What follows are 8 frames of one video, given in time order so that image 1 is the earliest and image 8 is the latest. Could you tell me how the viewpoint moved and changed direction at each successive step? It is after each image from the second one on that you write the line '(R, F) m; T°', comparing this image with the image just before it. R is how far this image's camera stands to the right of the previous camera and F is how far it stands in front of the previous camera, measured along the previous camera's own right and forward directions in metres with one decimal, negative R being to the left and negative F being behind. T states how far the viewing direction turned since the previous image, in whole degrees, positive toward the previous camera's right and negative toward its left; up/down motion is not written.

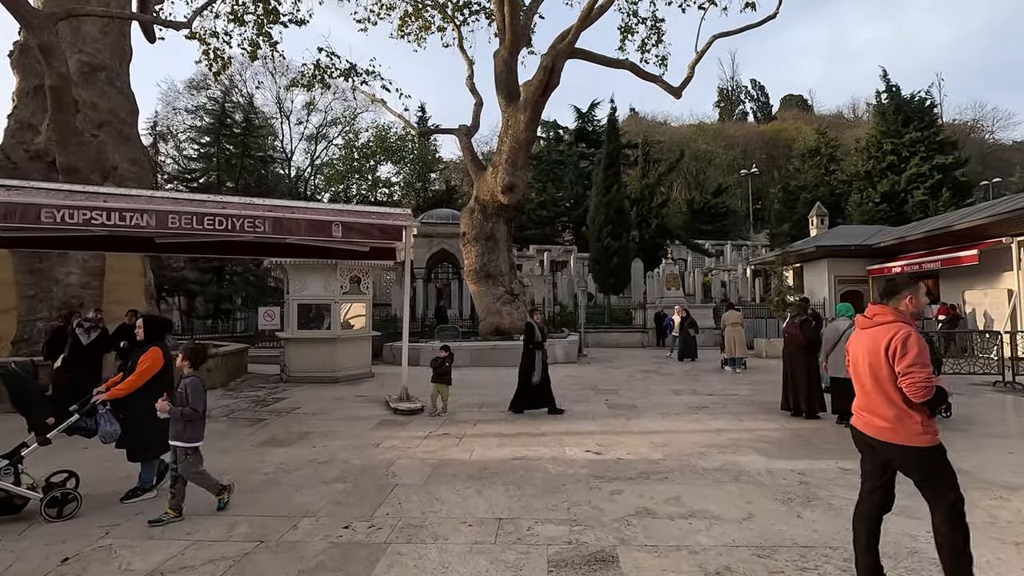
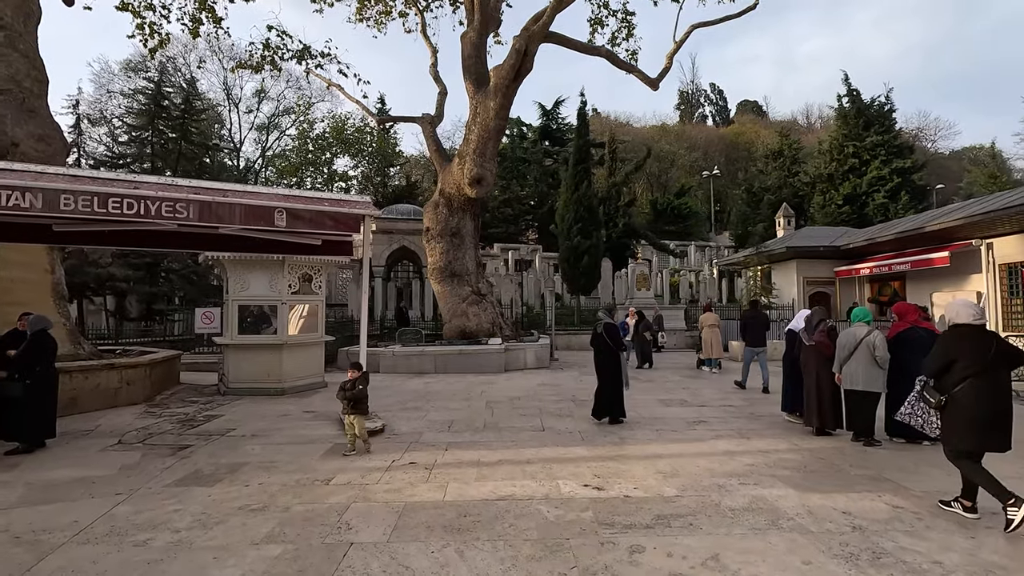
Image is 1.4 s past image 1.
(-0.2, +1.0) m; +4°
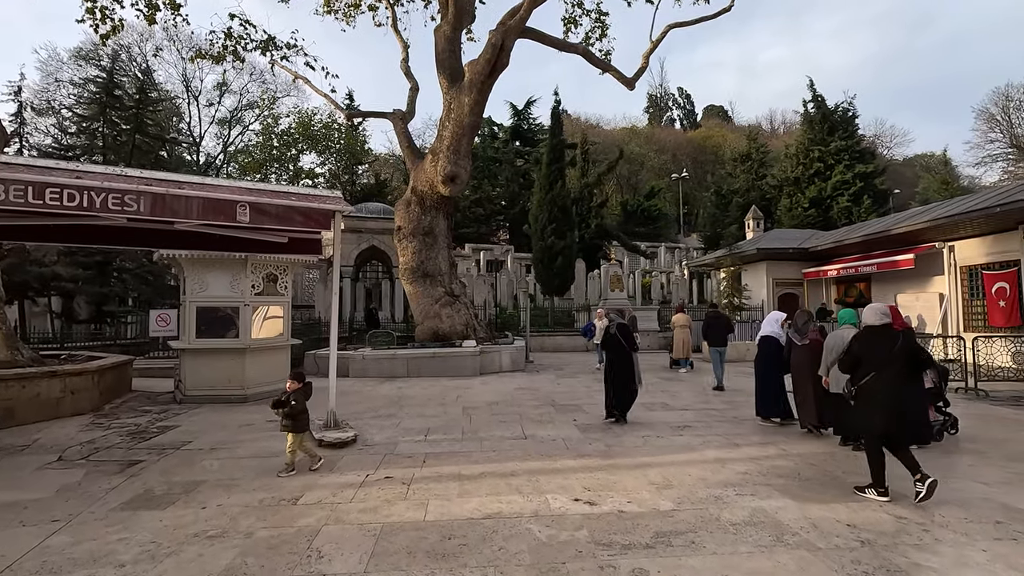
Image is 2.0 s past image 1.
(-0.1, +0.3) m; +3°
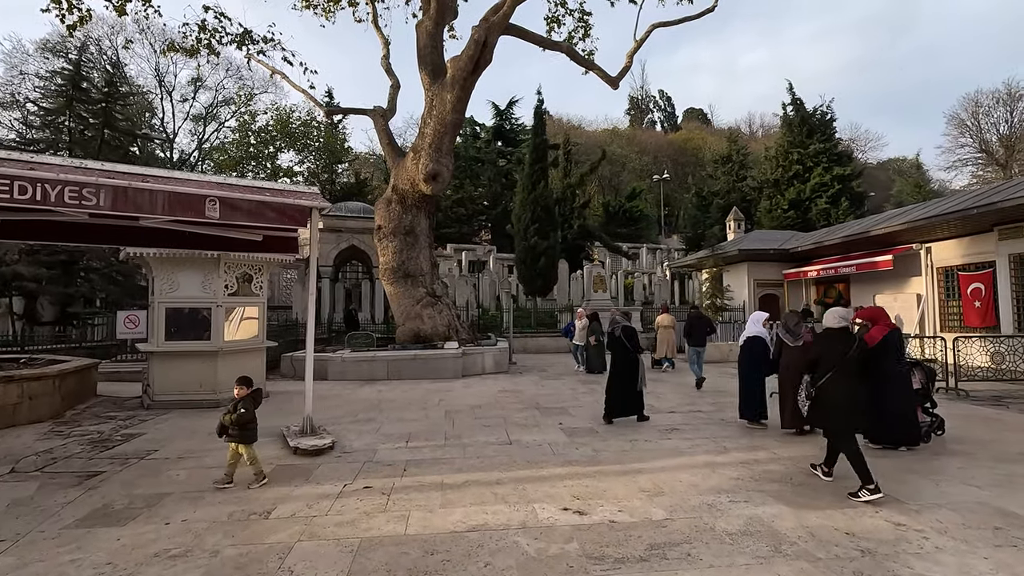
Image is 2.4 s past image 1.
(0.0, +0.2) m; +2°
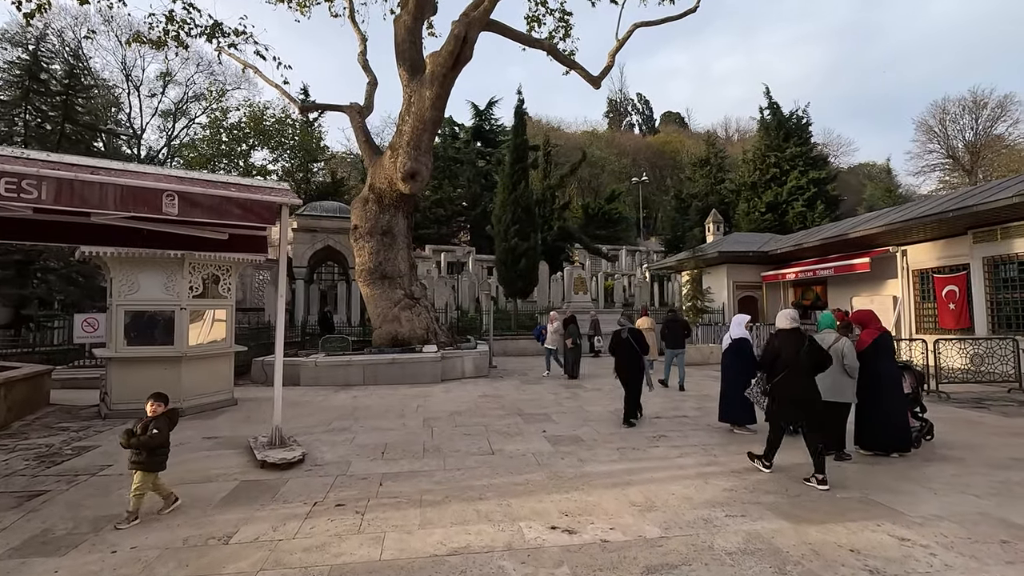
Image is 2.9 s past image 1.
(0.0, +0.3) m; +2°
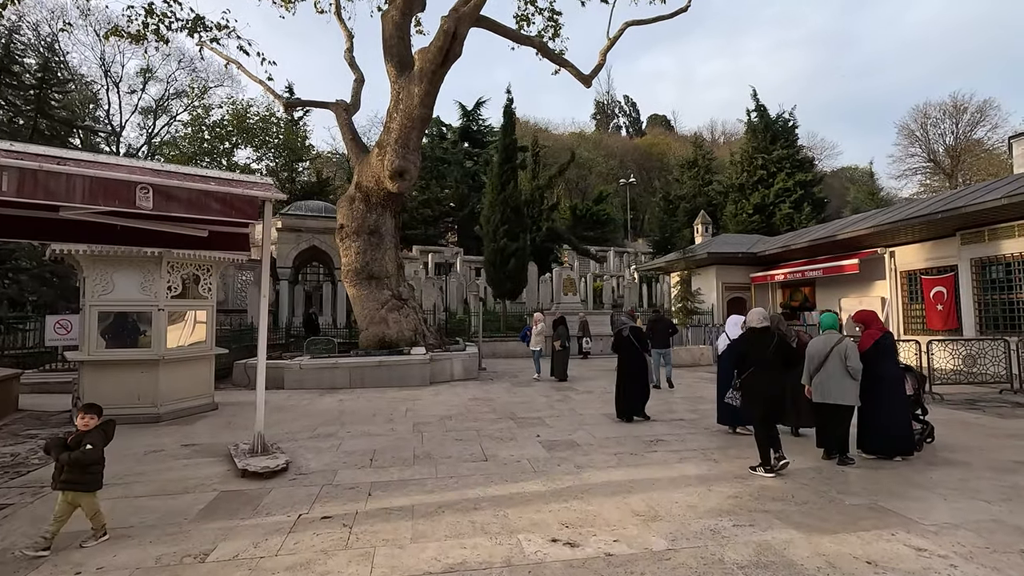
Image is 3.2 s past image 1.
(-0.1, +0.2) m; +1°
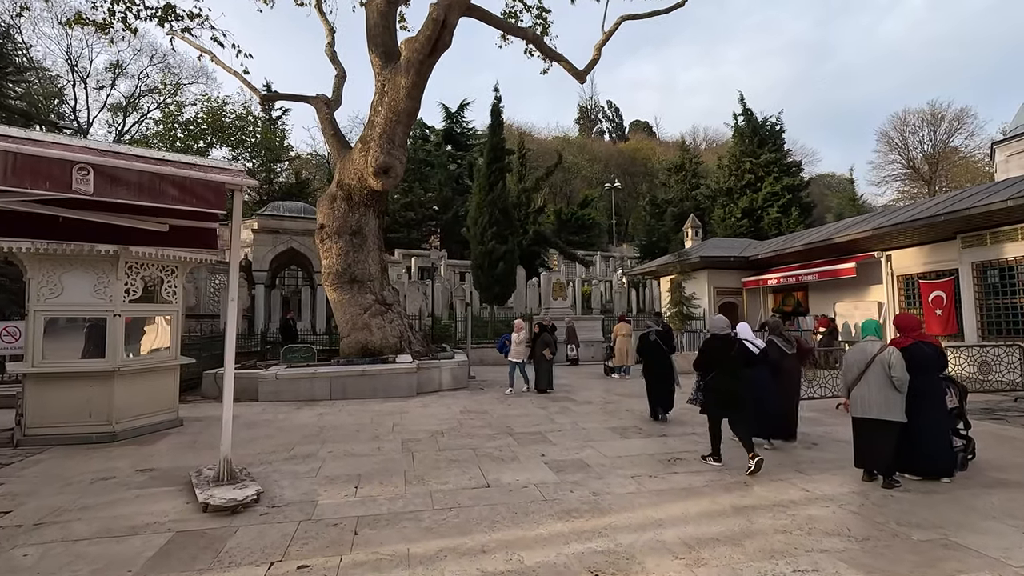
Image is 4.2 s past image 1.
(-0.2, +0.7) m; +2°
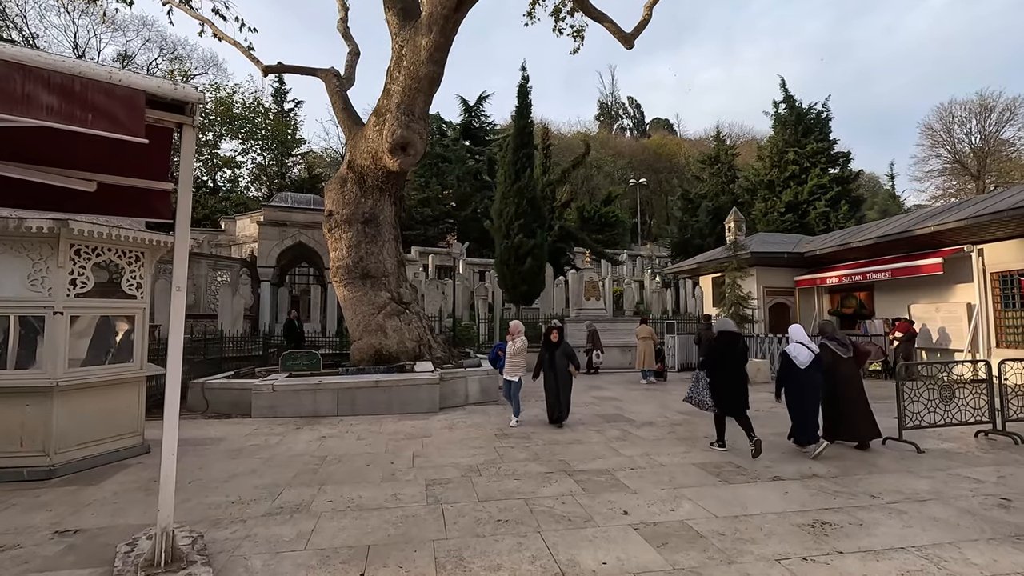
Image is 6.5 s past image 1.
(-0.5, +1.7) m; -1°
